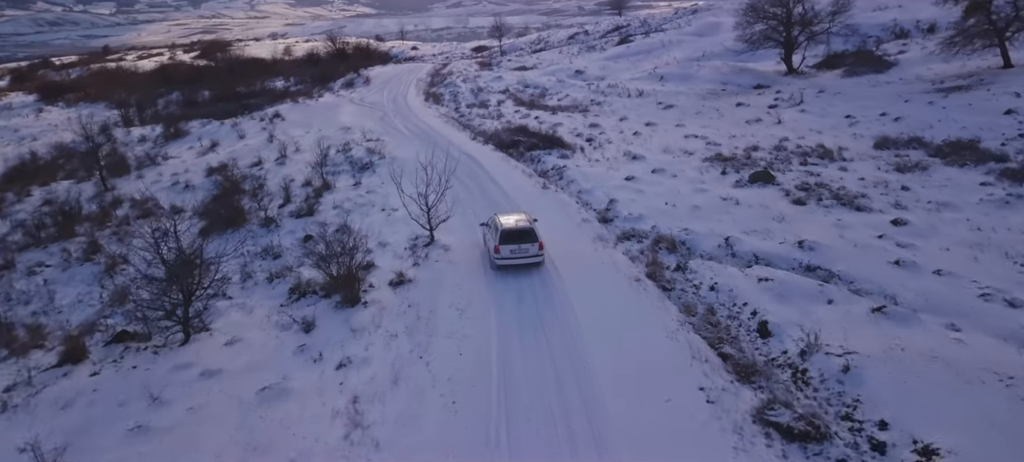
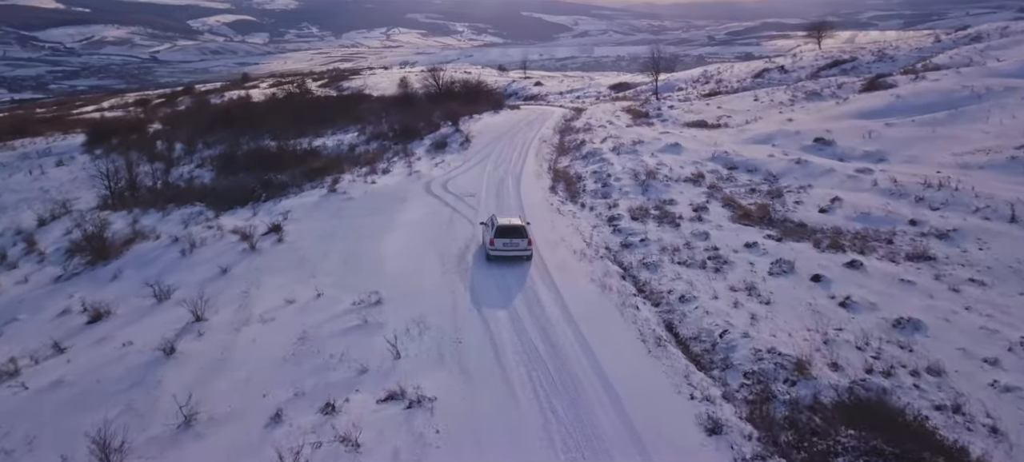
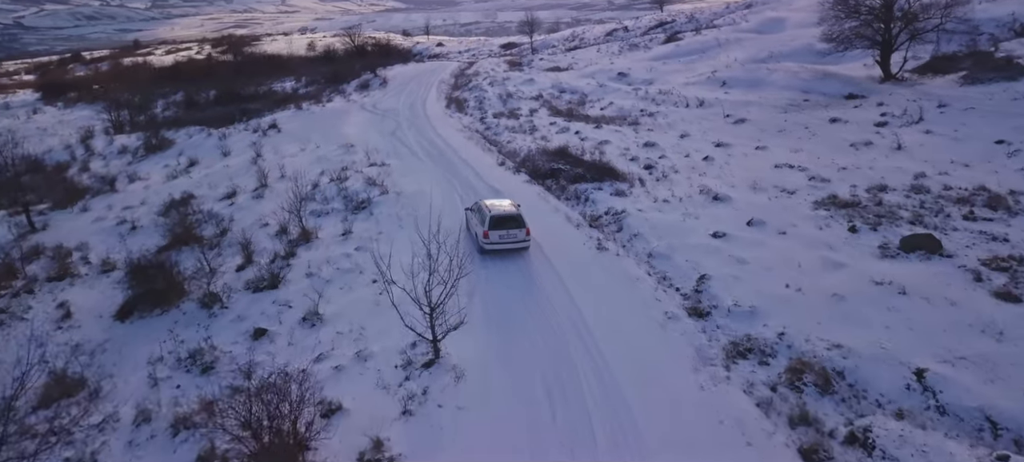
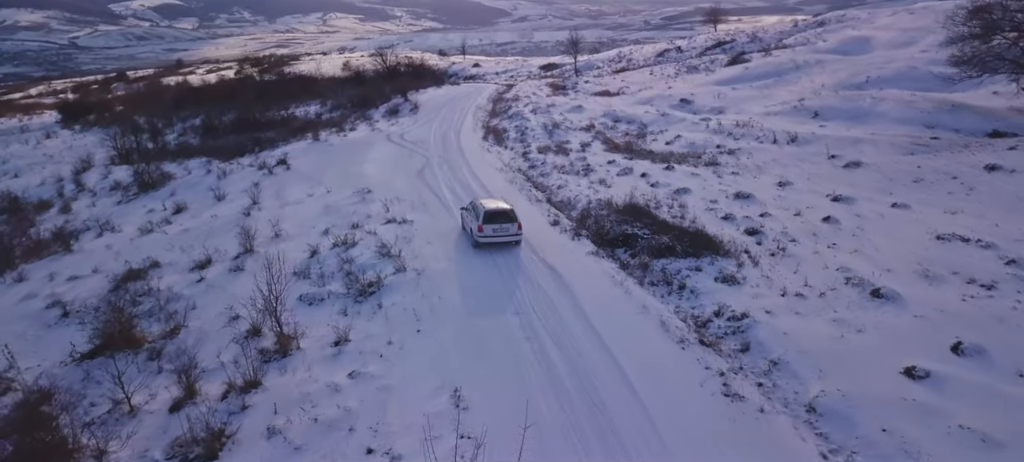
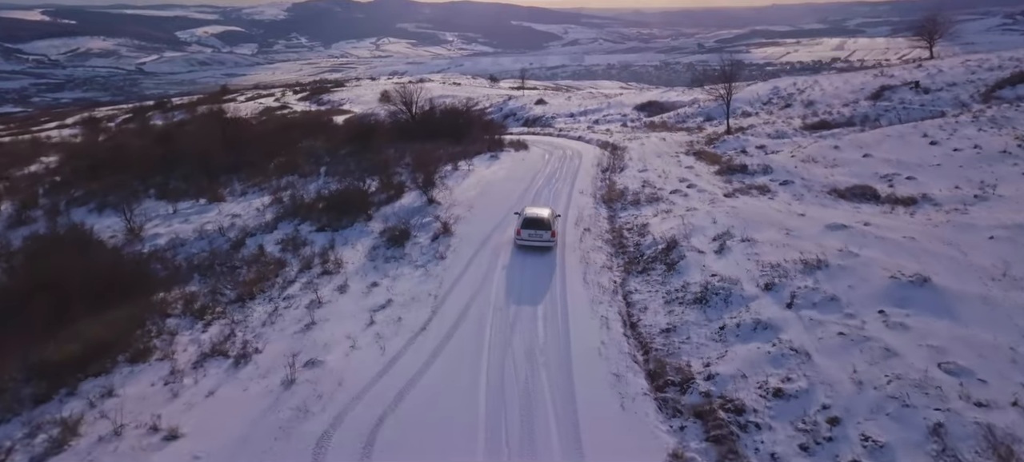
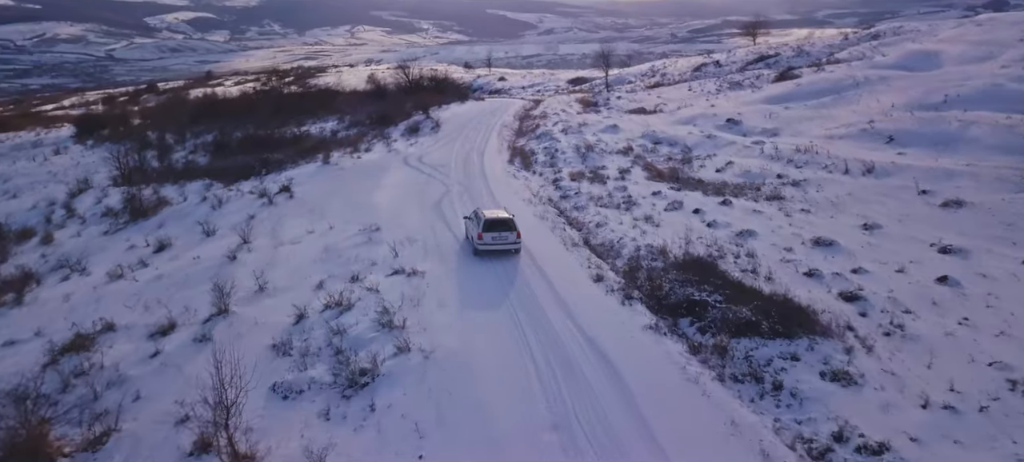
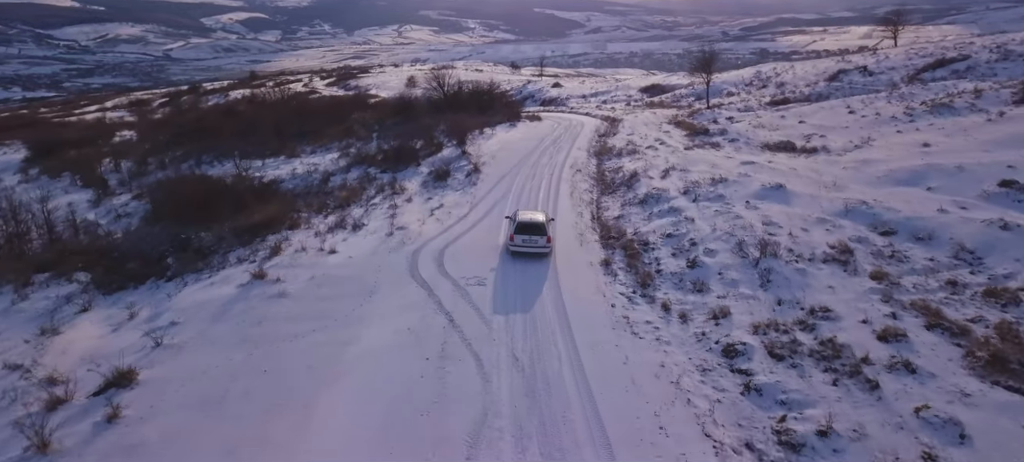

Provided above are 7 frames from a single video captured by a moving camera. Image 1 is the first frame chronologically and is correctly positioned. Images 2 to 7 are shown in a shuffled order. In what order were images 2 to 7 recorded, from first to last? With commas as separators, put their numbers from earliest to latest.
3, 4, 6, 2, 7, 5
